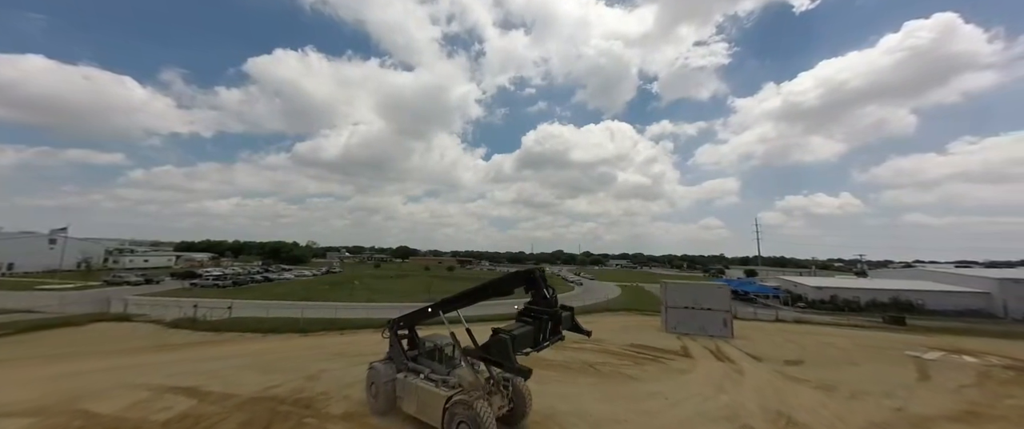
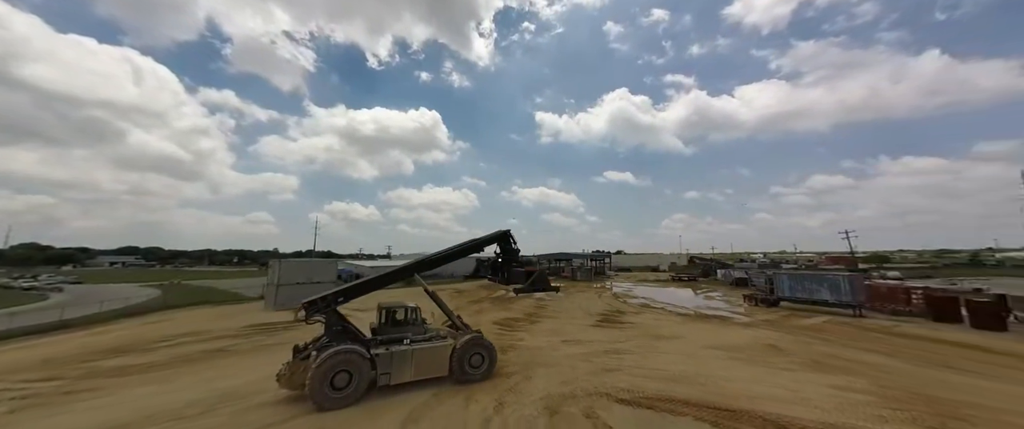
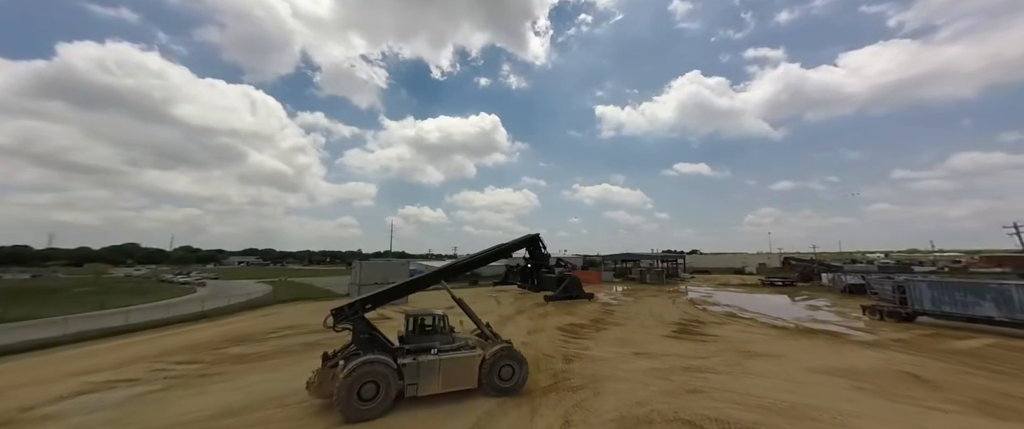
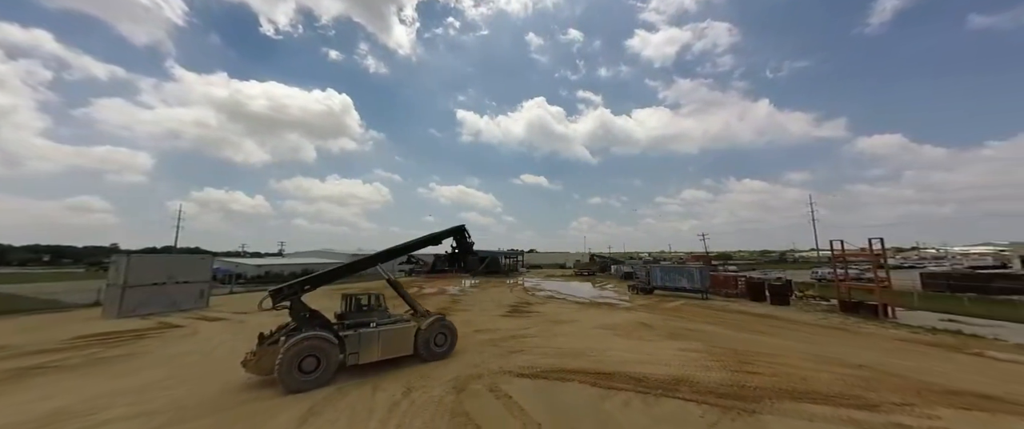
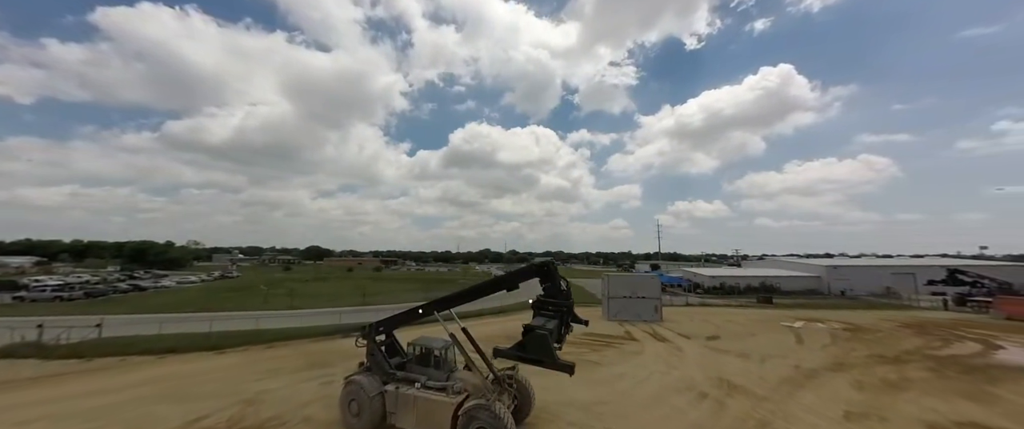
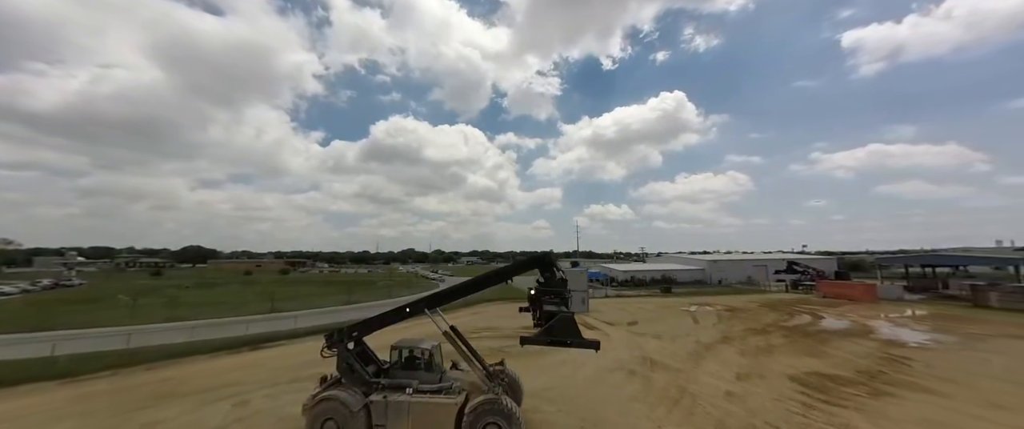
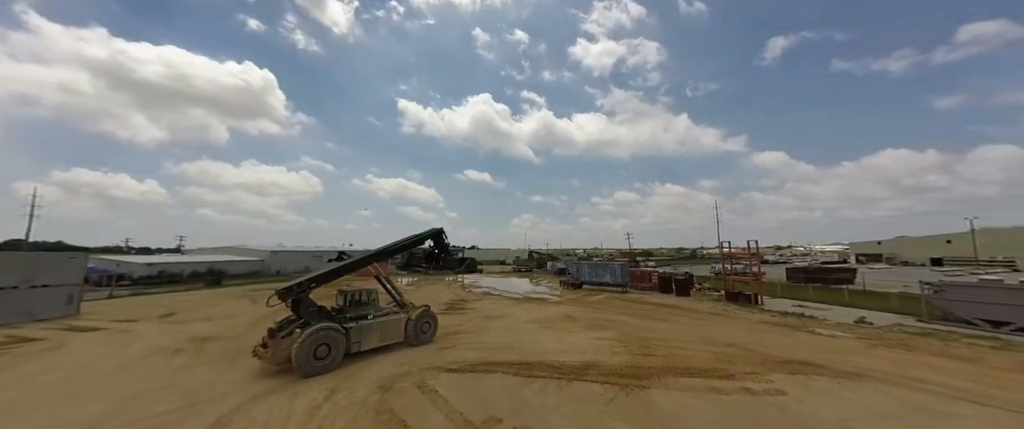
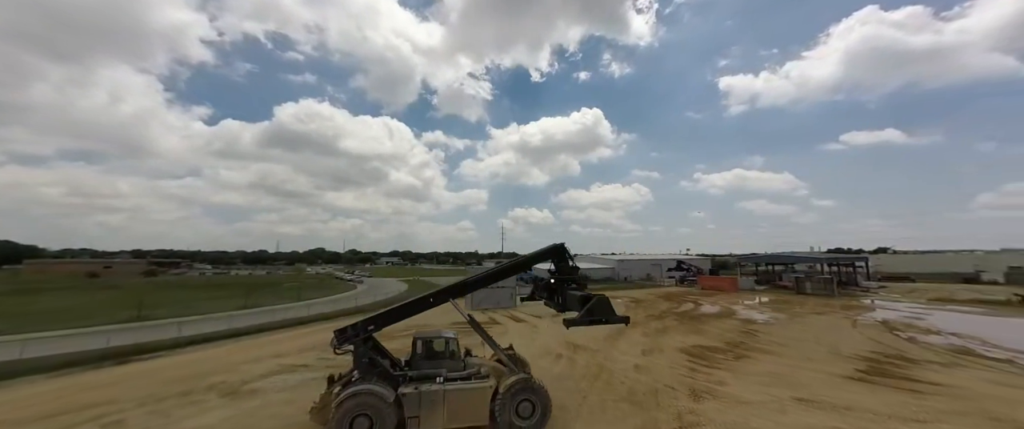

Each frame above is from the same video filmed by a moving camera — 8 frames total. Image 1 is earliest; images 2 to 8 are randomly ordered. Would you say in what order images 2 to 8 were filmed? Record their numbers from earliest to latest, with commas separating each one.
5, 6, 8, 3, 2, 4, 7
